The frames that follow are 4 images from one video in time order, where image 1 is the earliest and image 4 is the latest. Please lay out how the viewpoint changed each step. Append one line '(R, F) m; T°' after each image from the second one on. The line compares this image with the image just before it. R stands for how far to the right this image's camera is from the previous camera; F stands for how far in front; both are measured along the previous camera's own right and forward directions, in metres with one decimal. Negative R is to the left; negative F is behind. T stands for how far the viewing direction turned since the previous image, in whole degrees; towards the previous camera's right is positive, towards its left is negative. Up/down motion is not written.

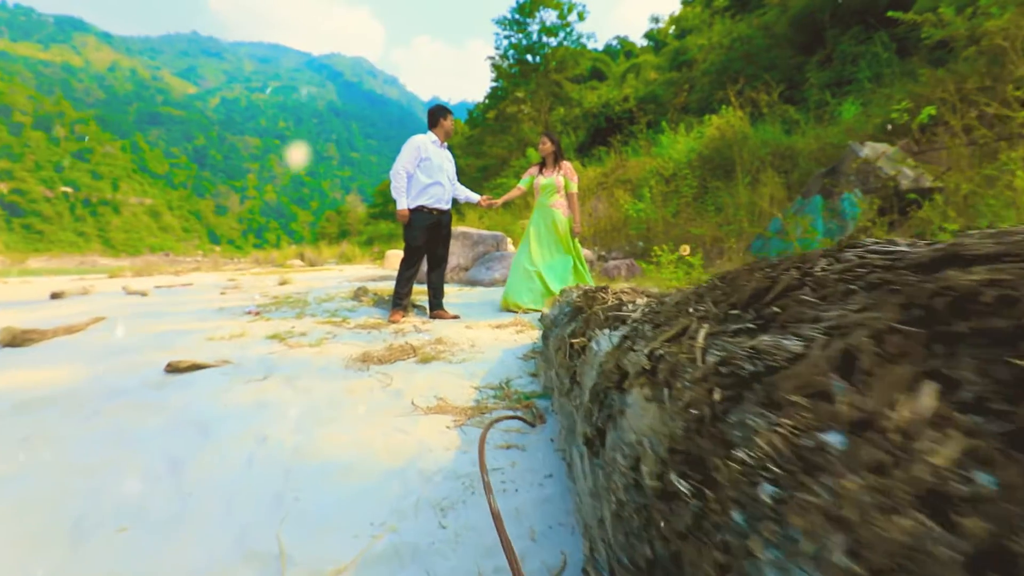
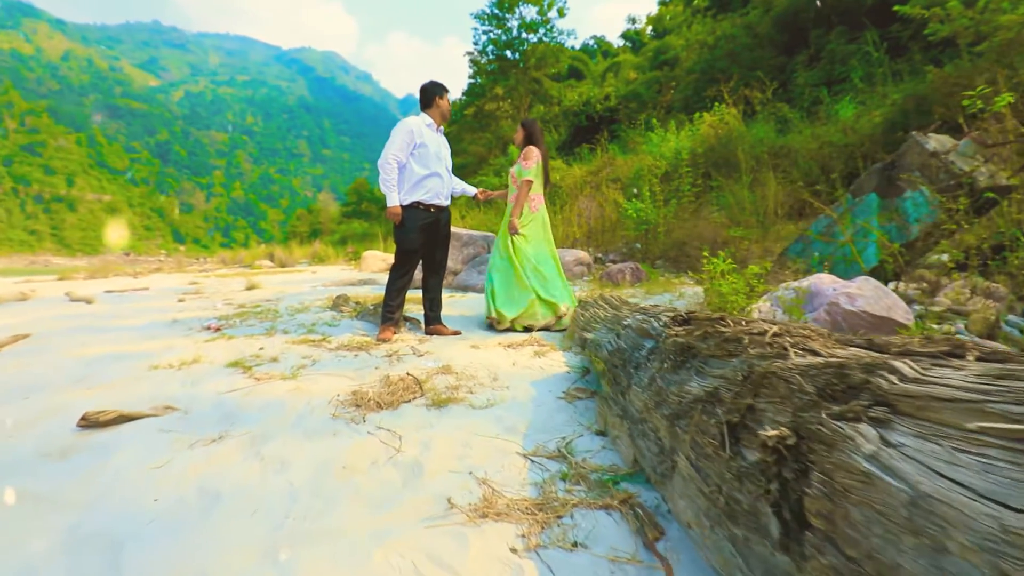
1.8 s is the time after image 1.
(-0.3, +0.6) m; +3°
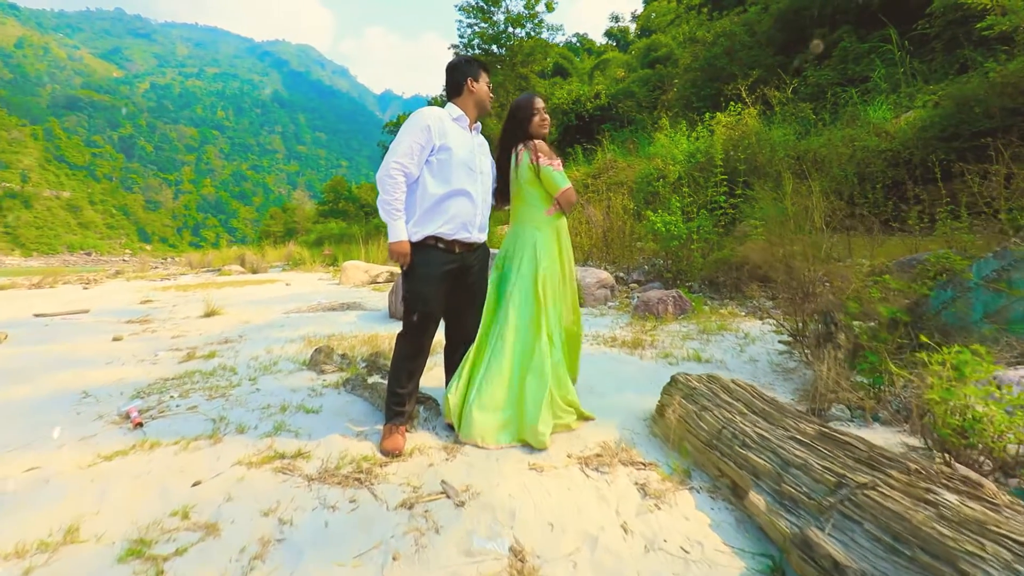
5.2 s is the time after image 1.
(-0.4, +1.2) m; +2°
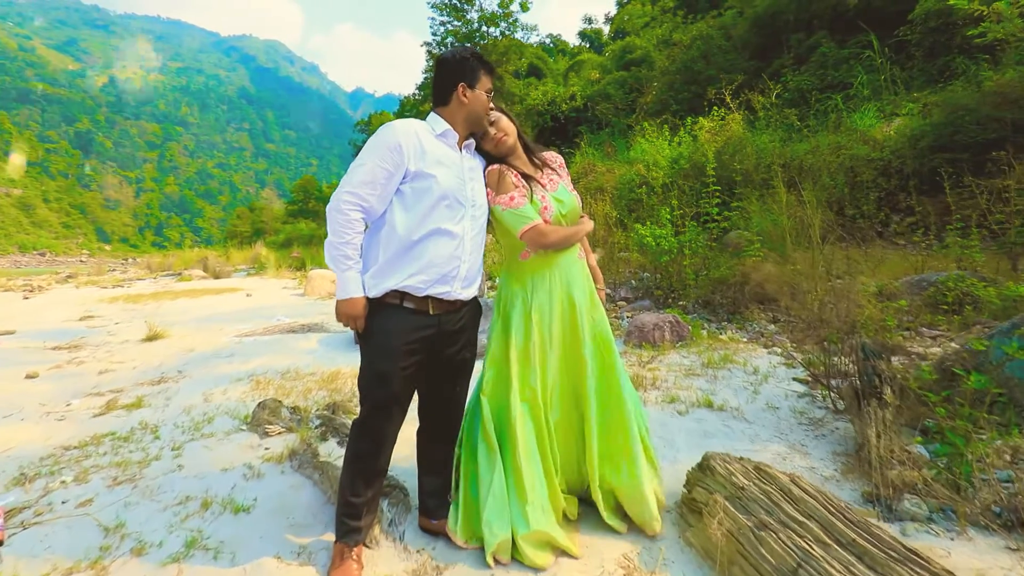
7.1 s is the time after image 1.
(-0.1, +0.6) m; +3°
